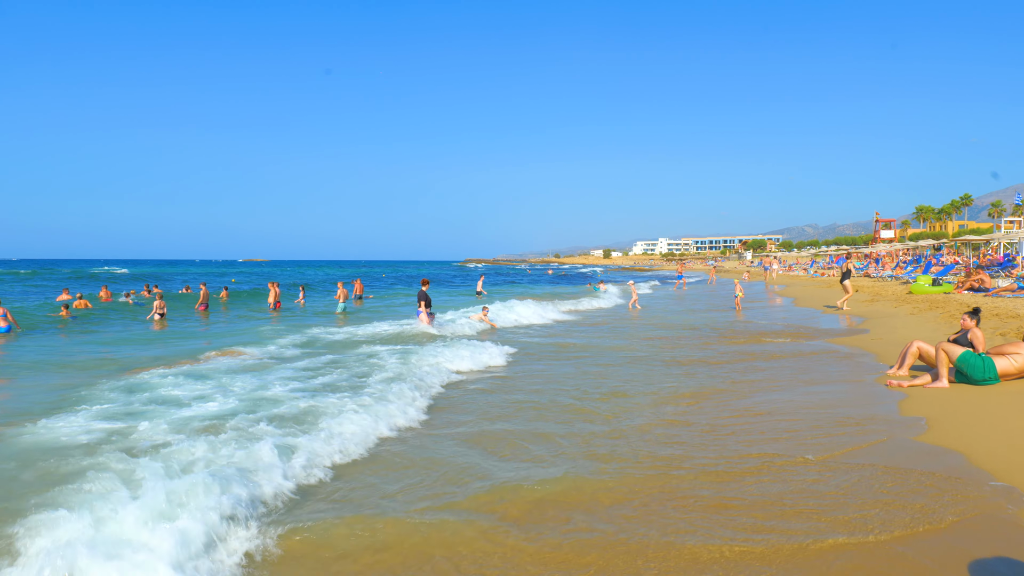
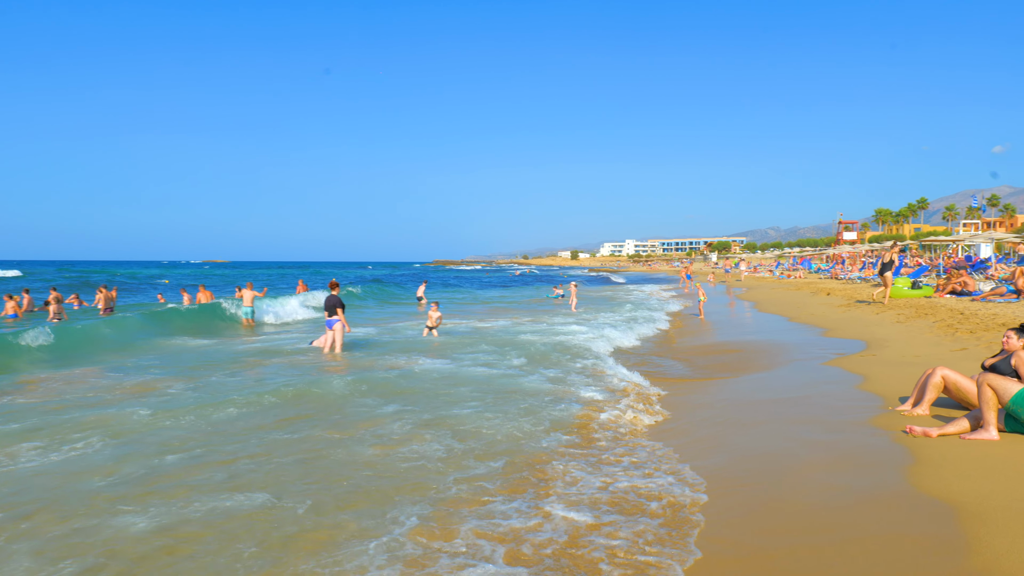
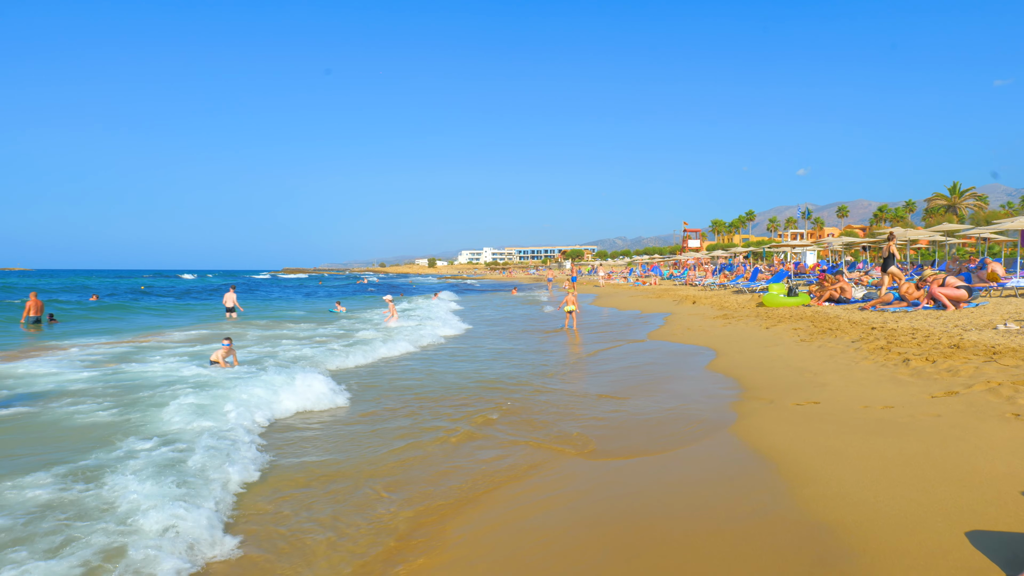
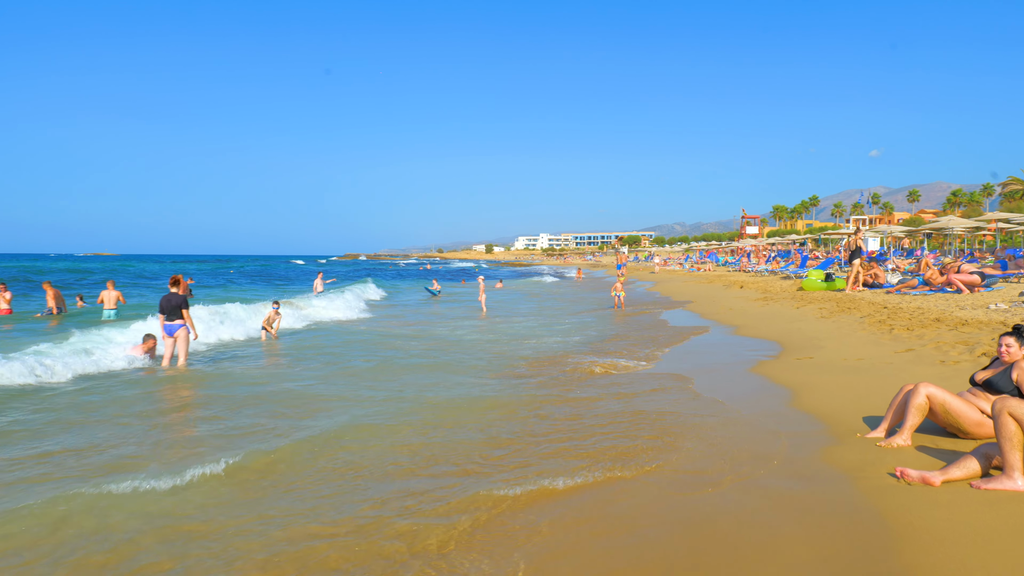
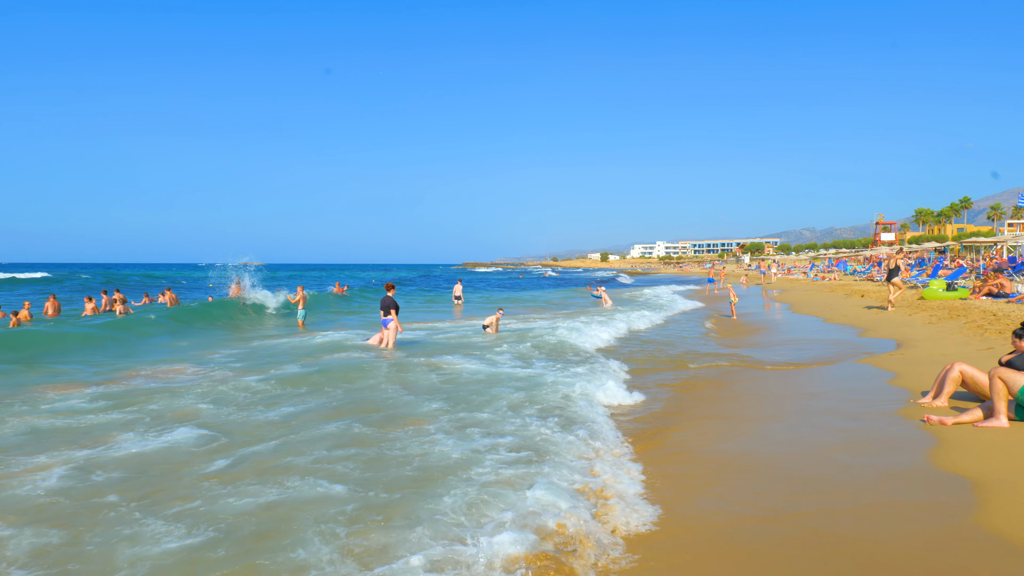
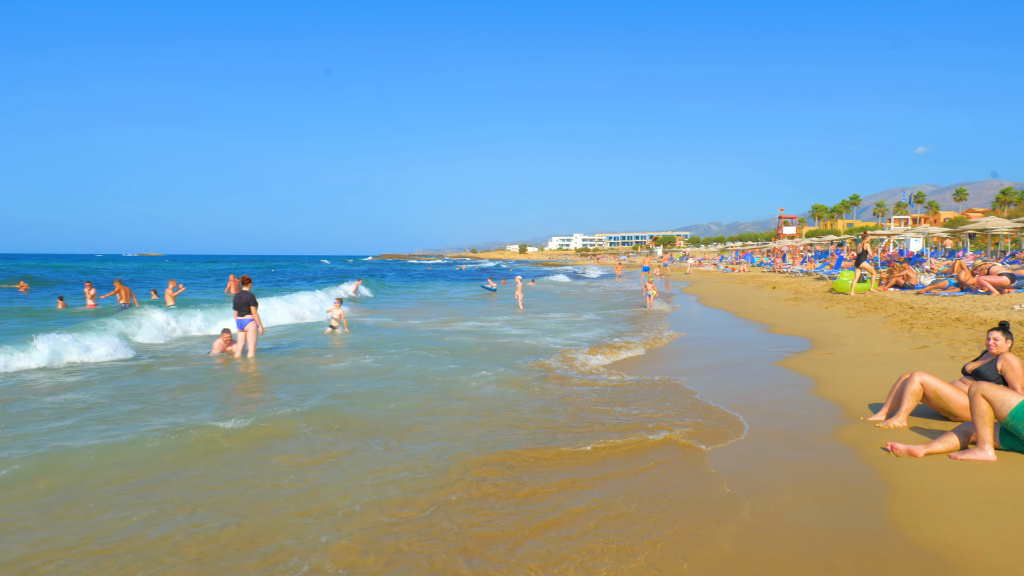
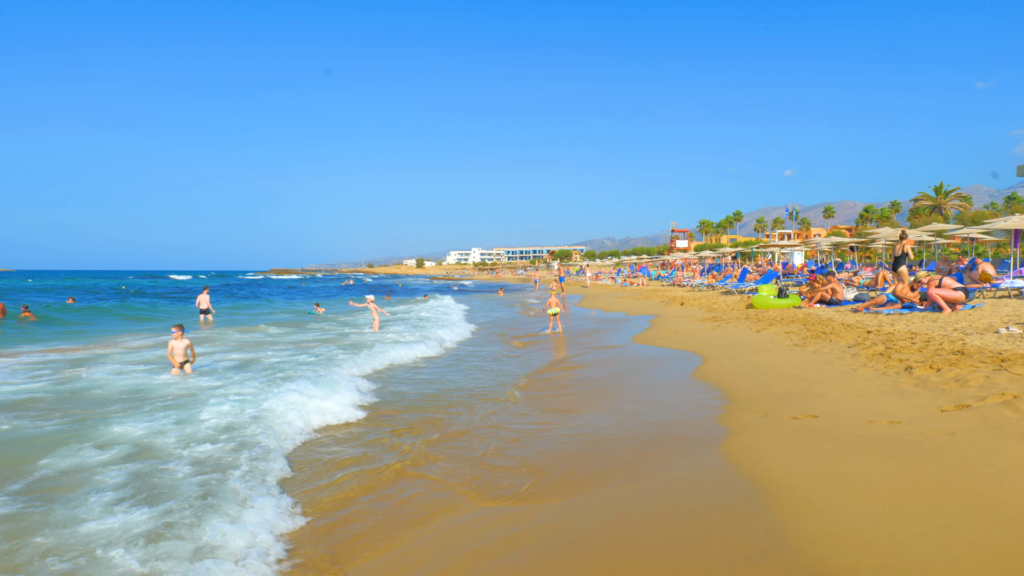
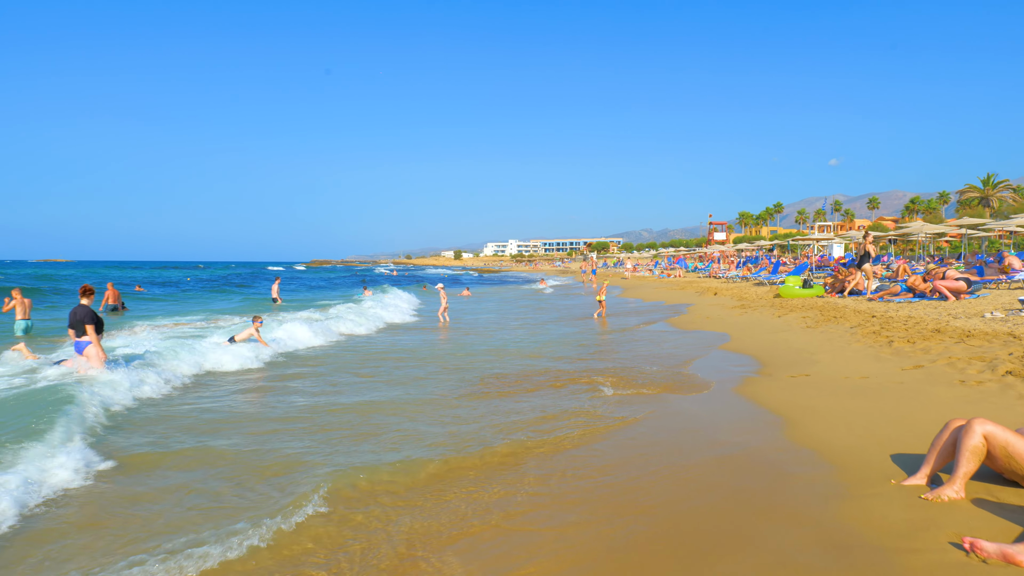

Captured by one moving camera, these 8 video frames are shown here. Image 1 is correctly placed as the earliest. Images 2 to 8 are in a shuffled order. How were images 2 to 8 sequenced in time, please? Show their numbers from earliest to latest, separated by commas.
5, 2, 6, 4, 8, 3, 7
